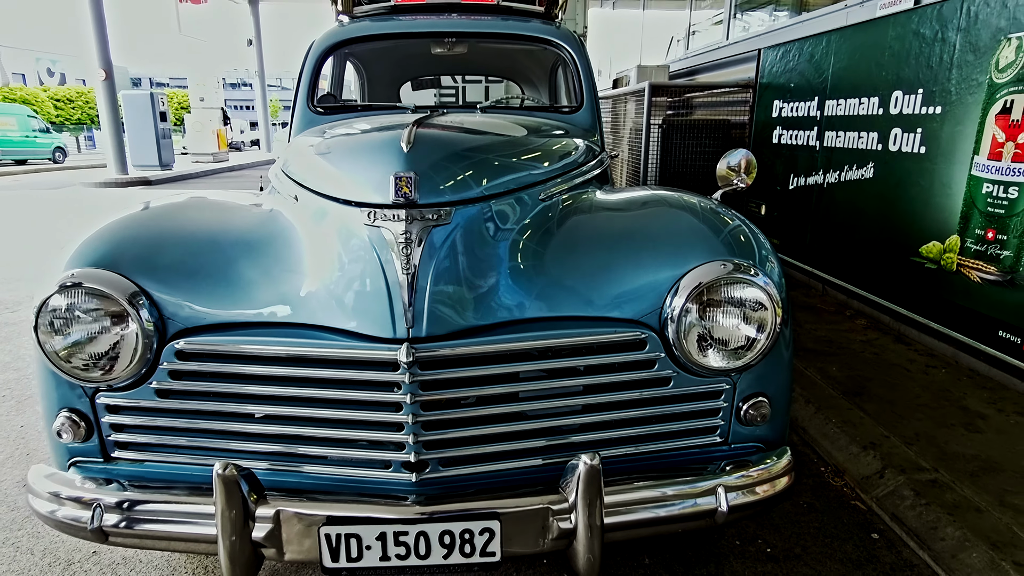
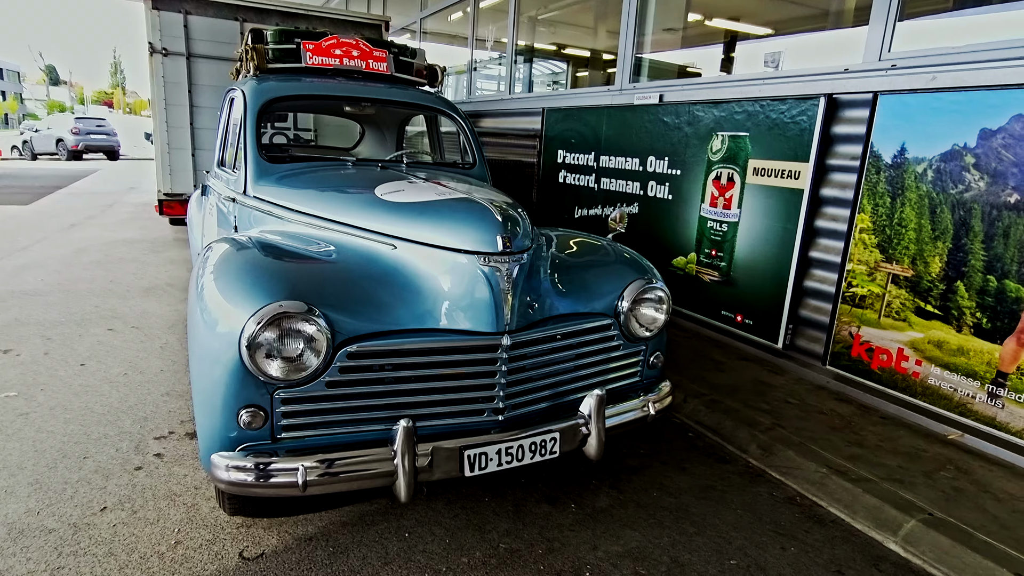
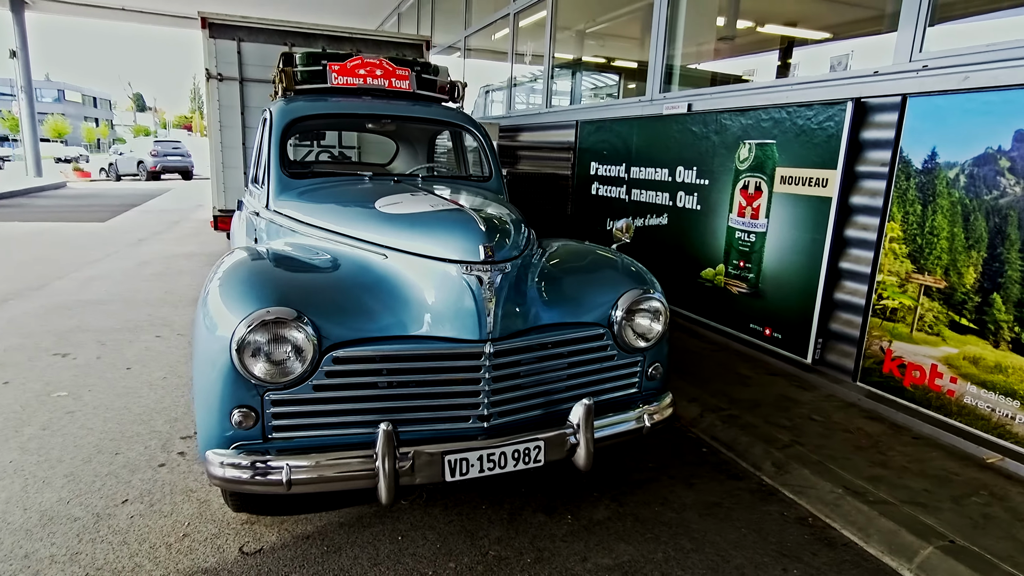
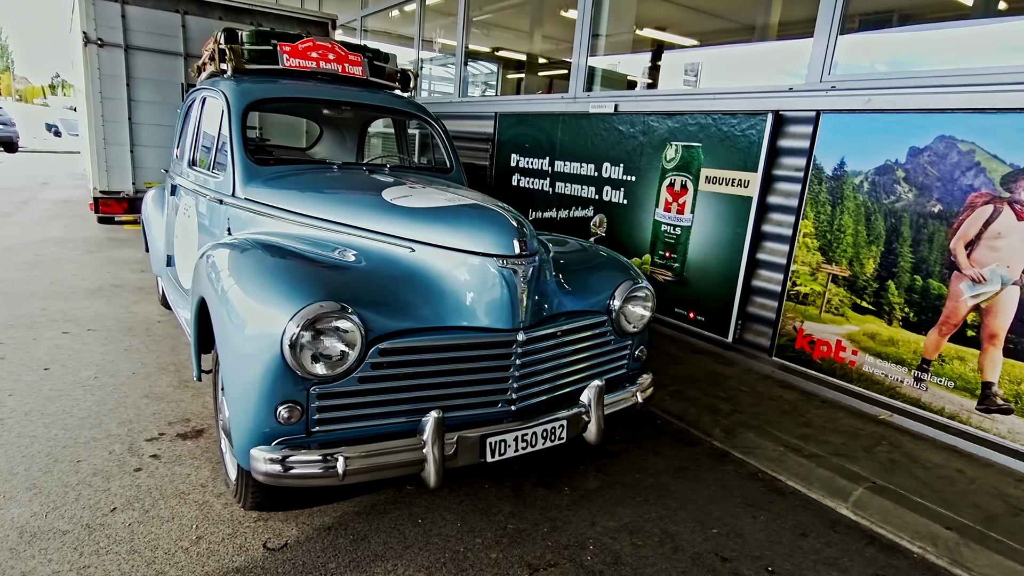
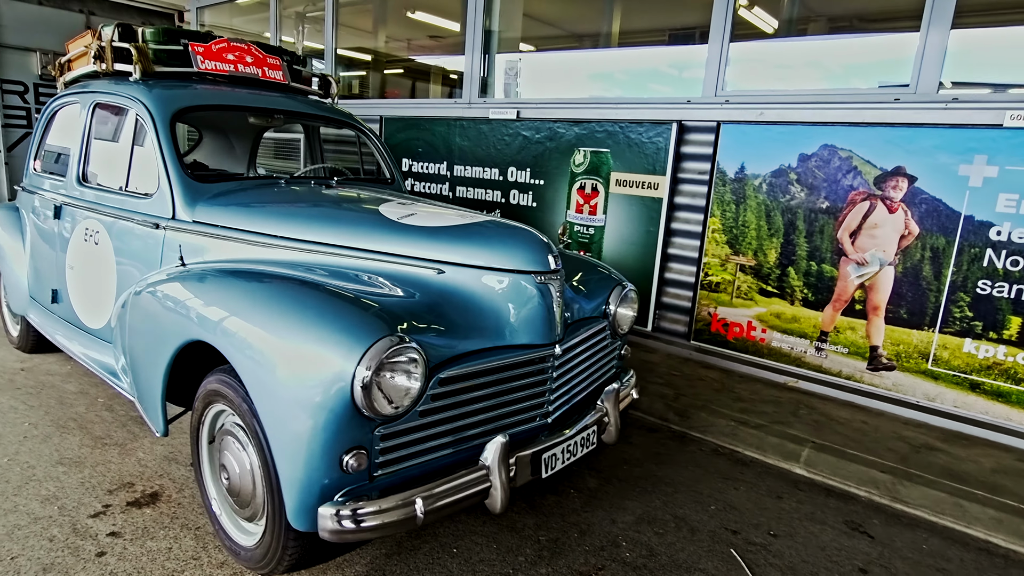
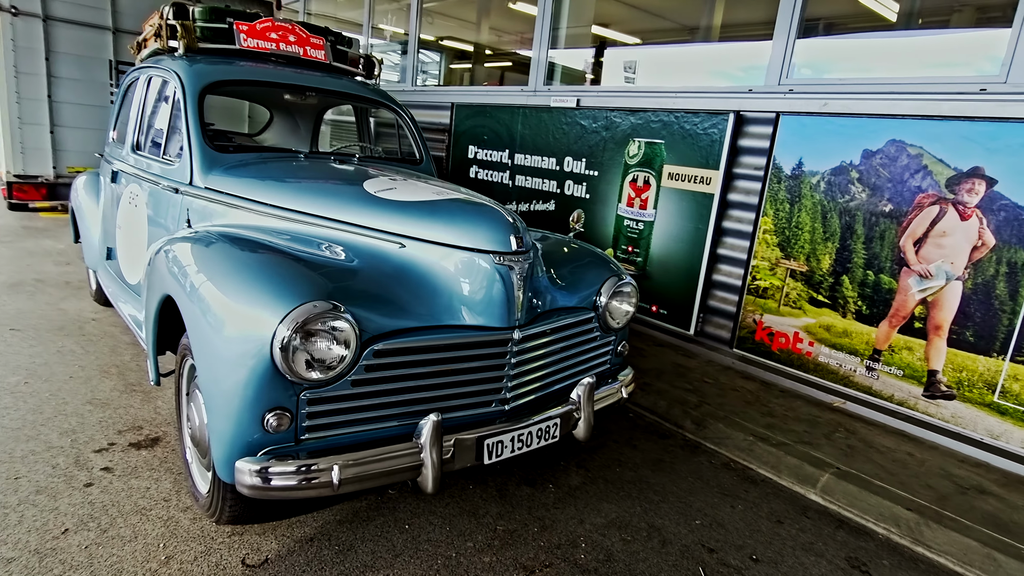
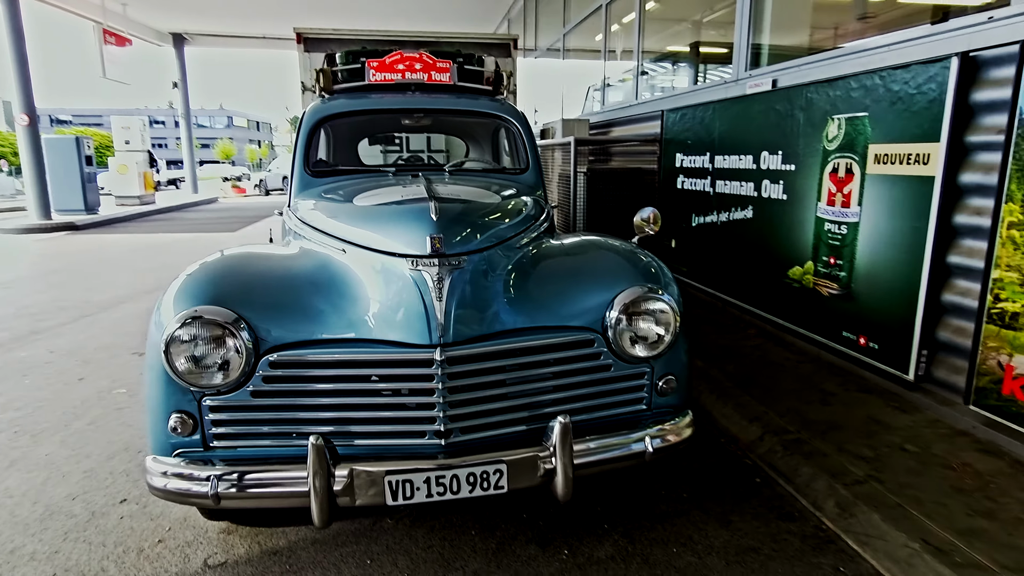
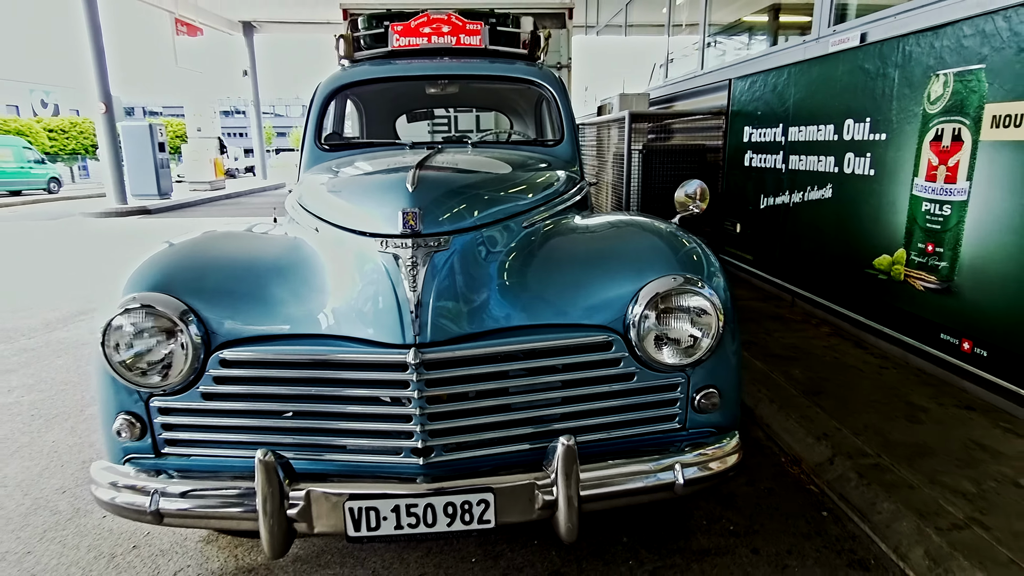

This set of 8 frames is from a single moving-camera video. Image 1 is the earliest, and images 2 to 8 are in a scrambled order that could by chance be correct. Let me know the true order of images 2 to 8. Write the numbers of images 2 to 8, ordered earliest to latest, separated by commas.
8, 7, 3, 2, 4, 6, 5
